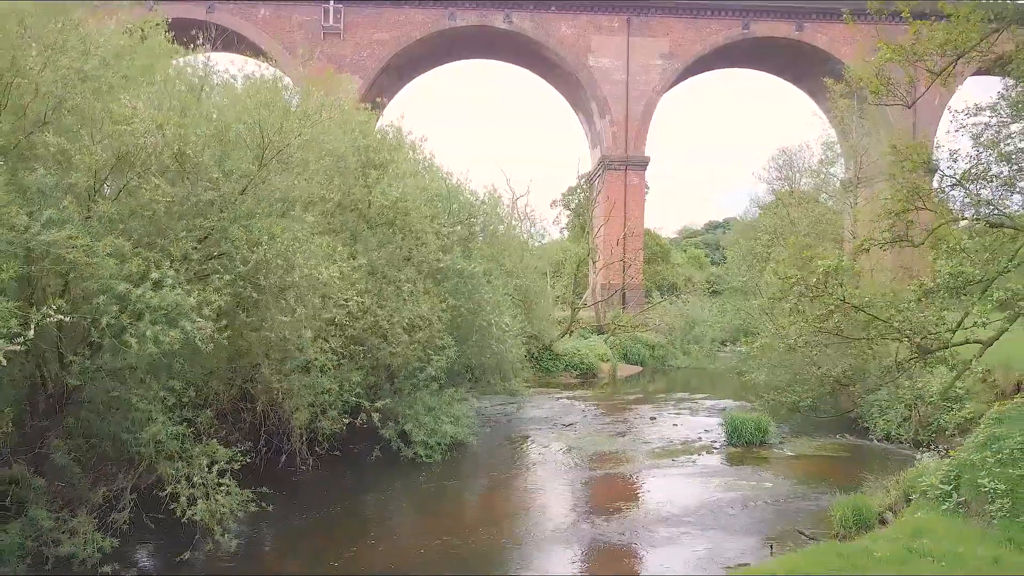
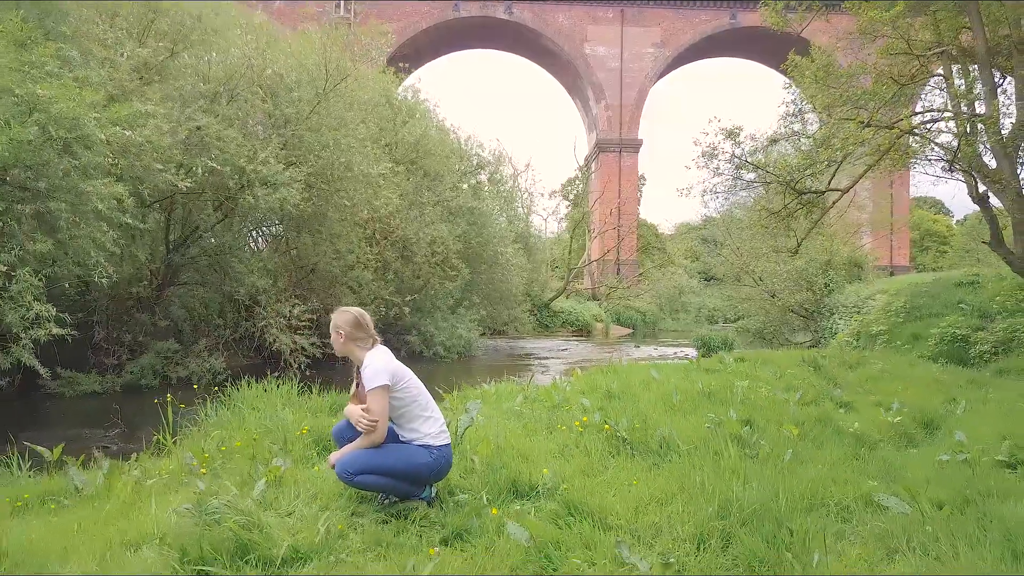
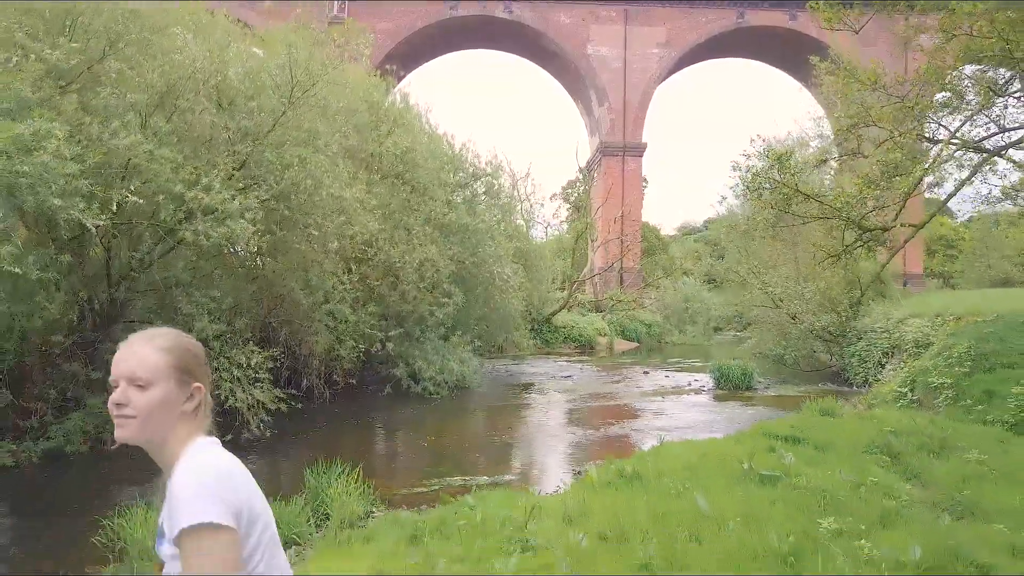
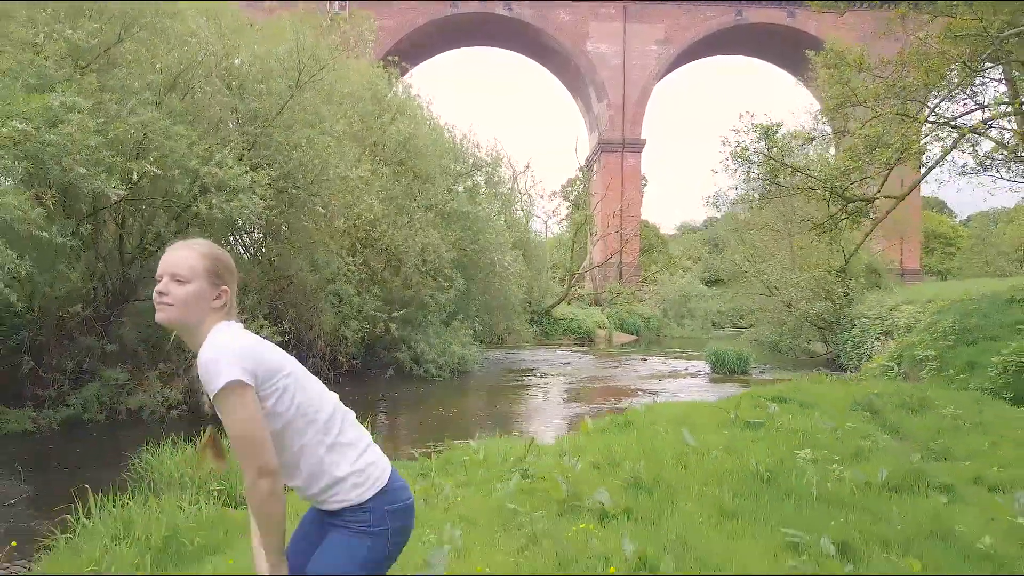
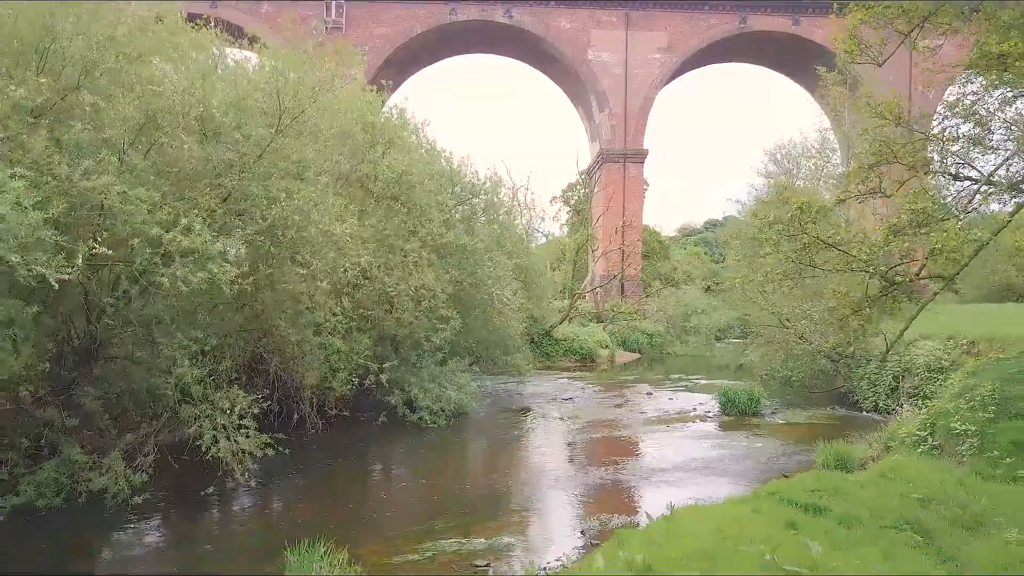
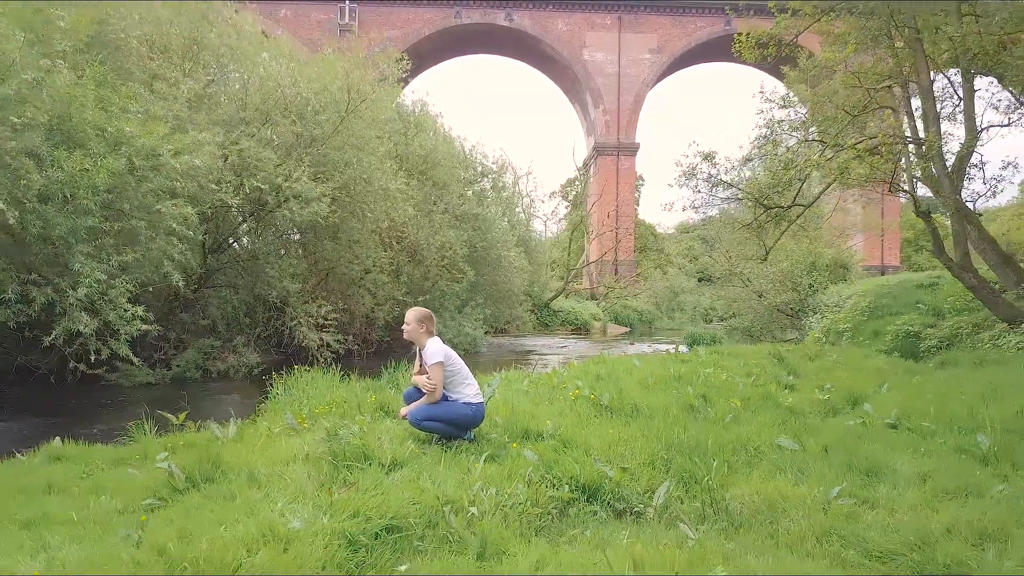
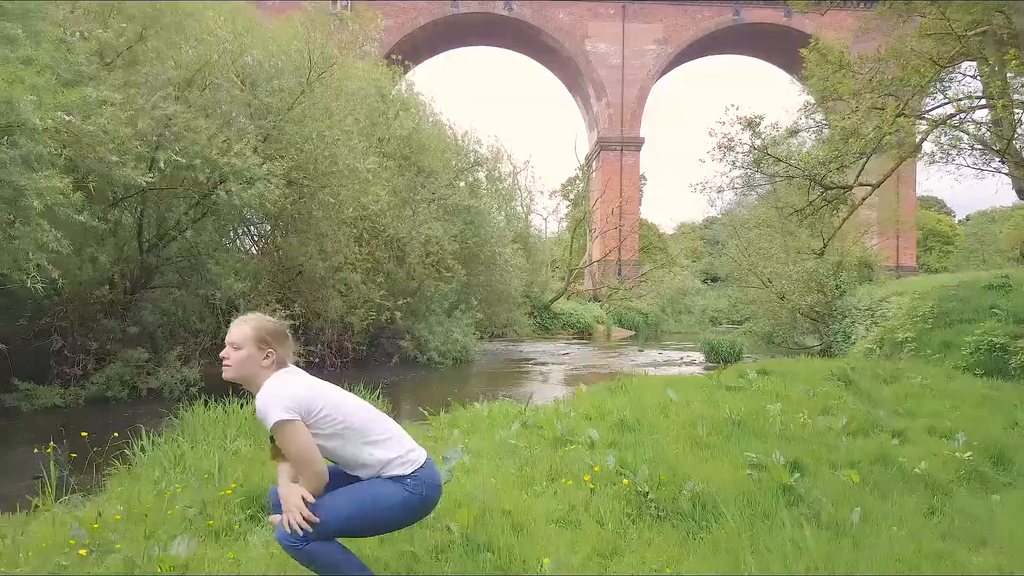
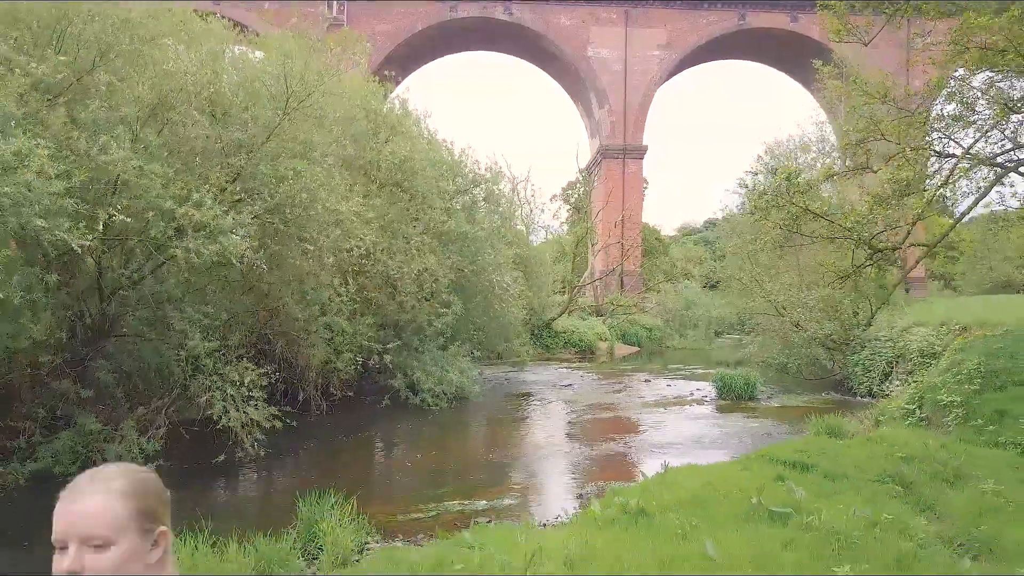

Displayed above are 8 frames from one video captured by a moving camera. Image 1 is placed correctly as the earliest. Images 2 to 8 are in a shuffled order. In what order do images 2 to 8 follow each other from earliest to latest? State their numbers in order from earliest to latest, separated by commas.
5, 8, 3, 4, 7, 2, 6
